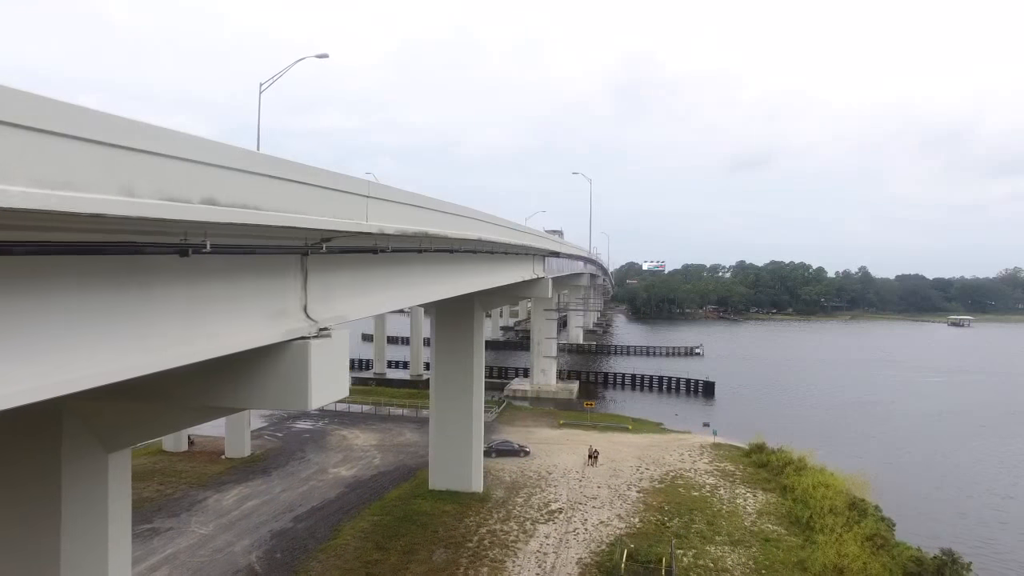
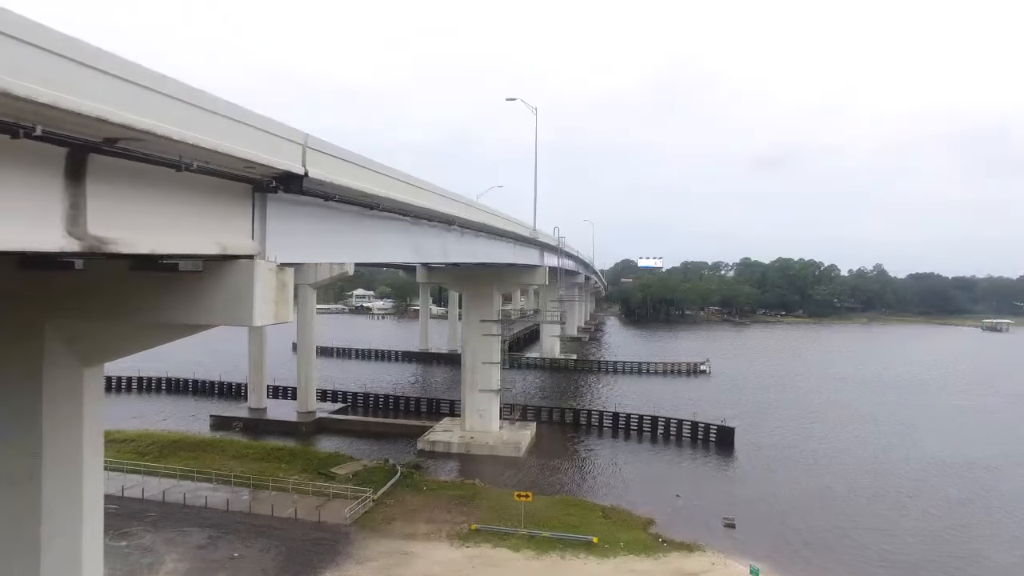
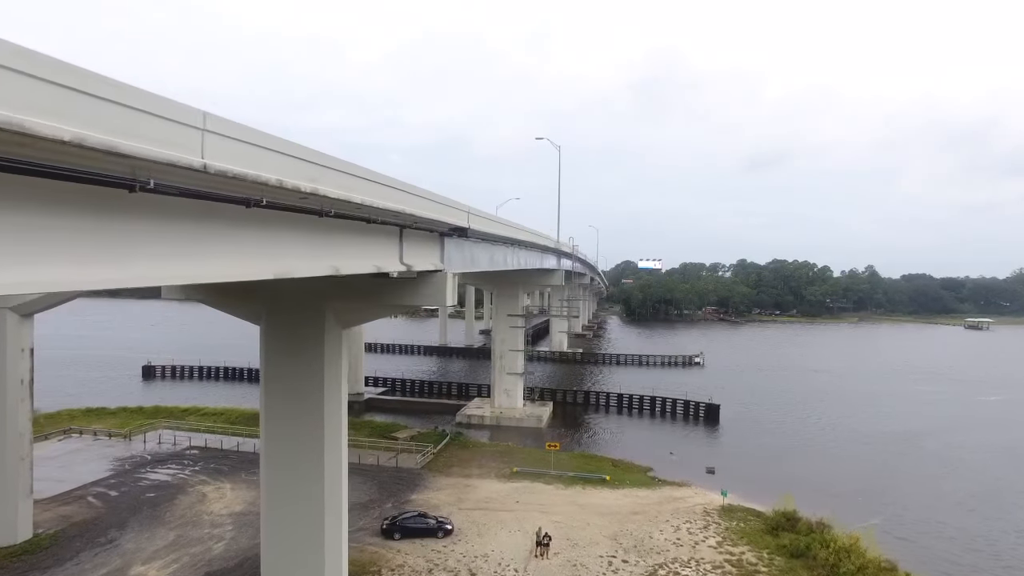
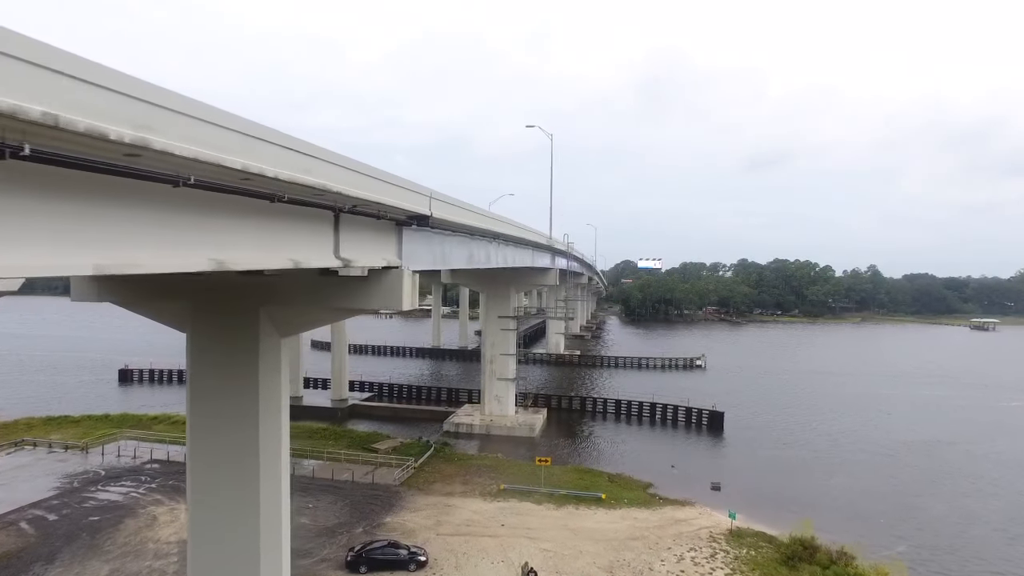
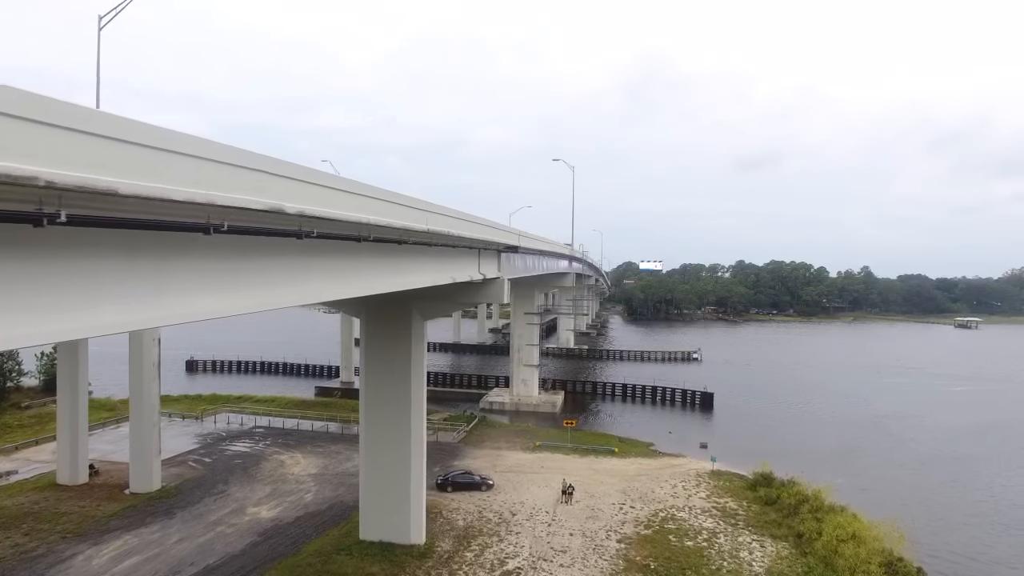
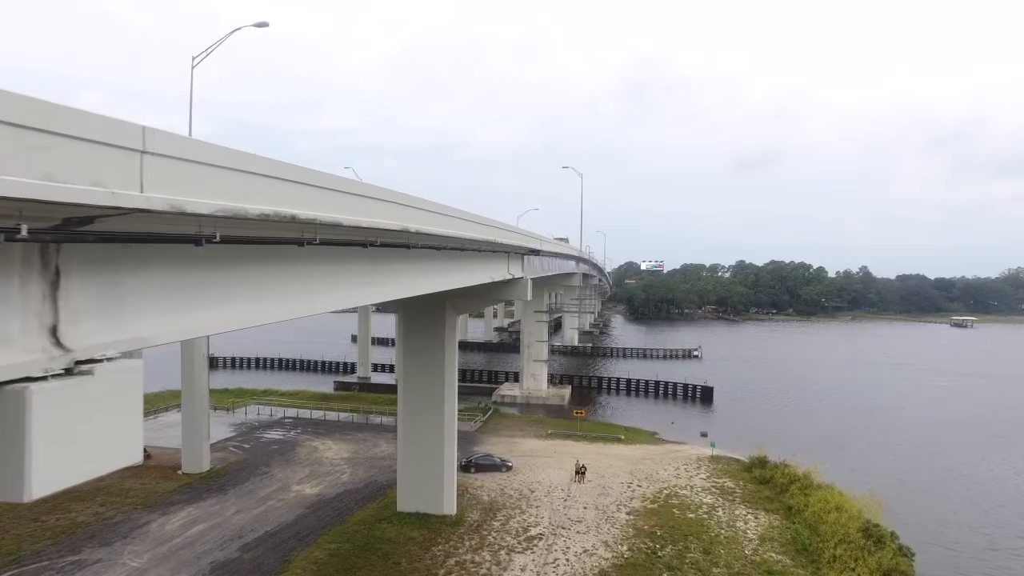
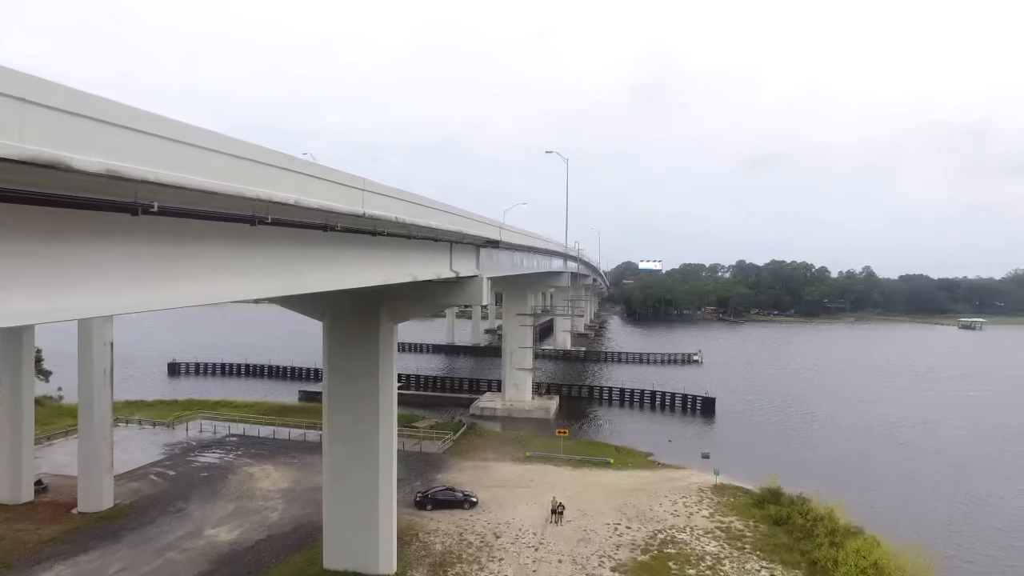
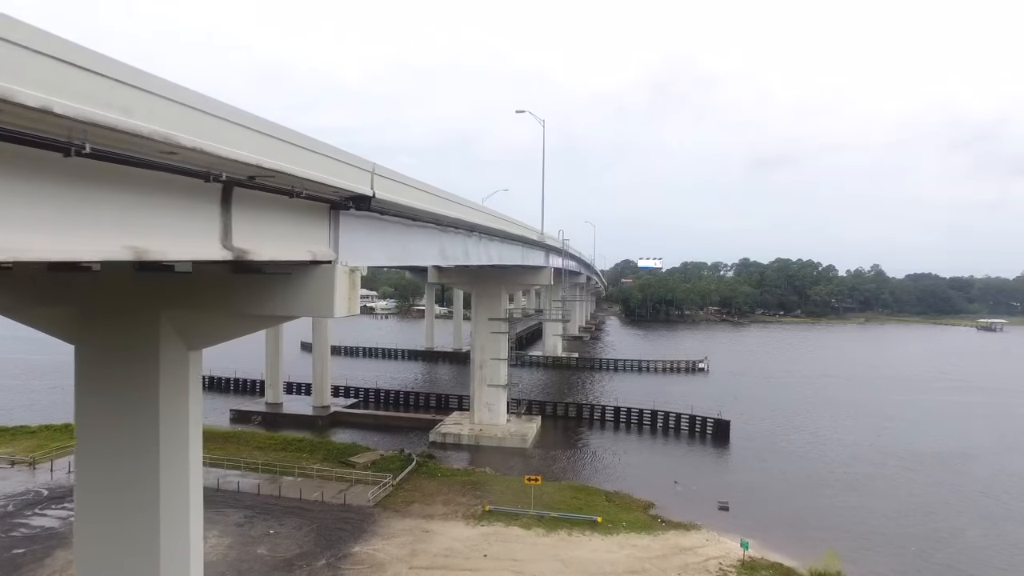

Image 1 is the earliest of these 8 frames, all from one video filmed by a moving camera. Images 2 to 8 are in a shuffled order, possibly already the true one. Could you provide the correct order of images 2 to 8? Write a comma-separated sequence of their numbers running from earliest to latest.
6, 5, 7, 3, 4, 8, 2
